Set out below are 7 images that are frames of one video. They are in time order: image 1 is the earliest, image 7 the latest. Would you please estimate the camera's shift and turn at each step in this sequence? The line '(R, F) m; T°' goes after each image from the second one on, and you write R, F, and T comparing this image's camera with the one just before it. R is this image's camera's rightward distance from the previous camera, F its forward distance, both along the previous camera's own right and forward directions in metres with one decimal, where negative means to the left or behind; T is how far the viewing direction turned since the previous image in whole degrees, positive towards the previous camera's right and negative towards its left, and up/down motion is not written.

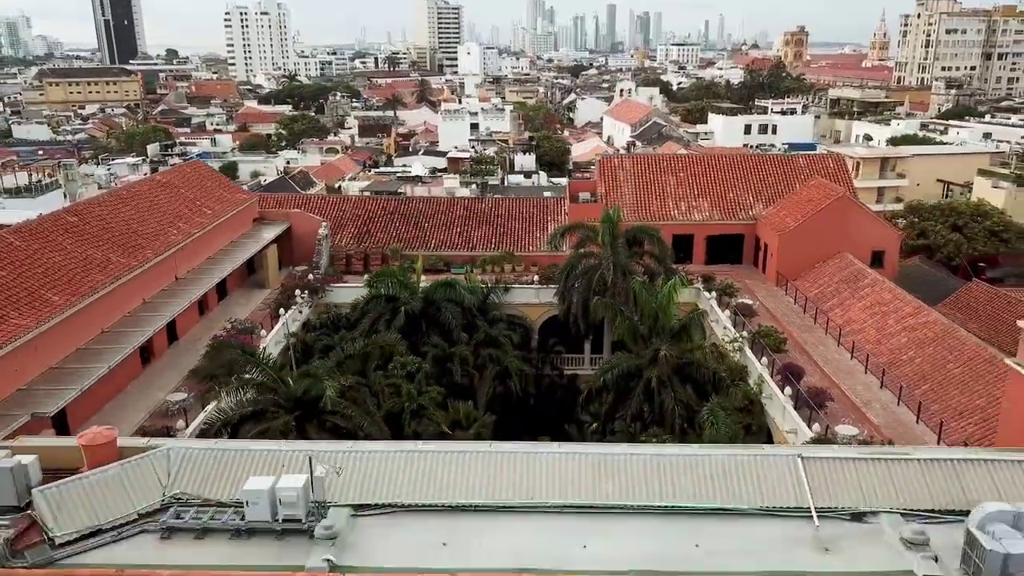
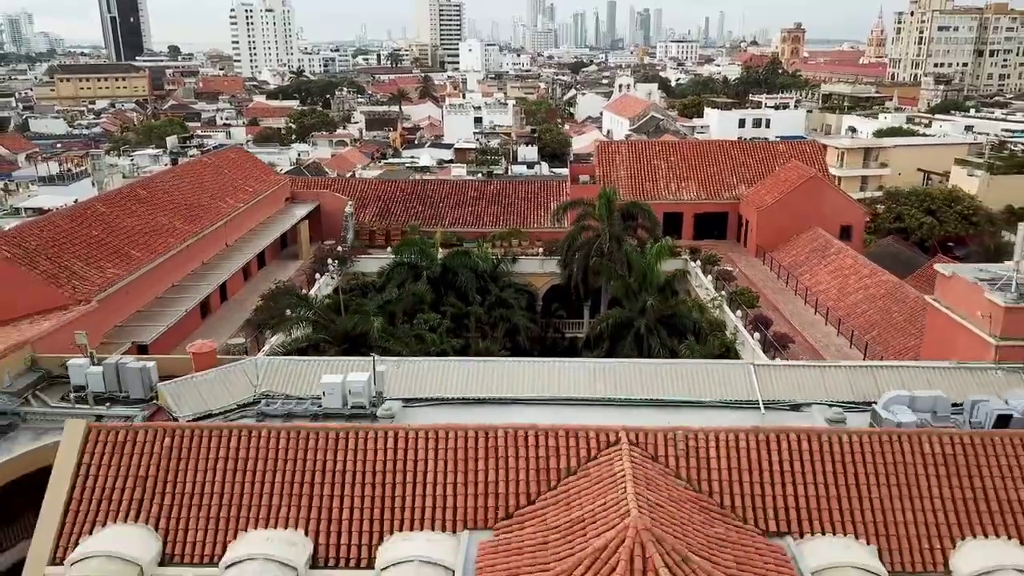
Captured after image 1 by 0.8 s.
(-0.3, -4.2) m; 0°
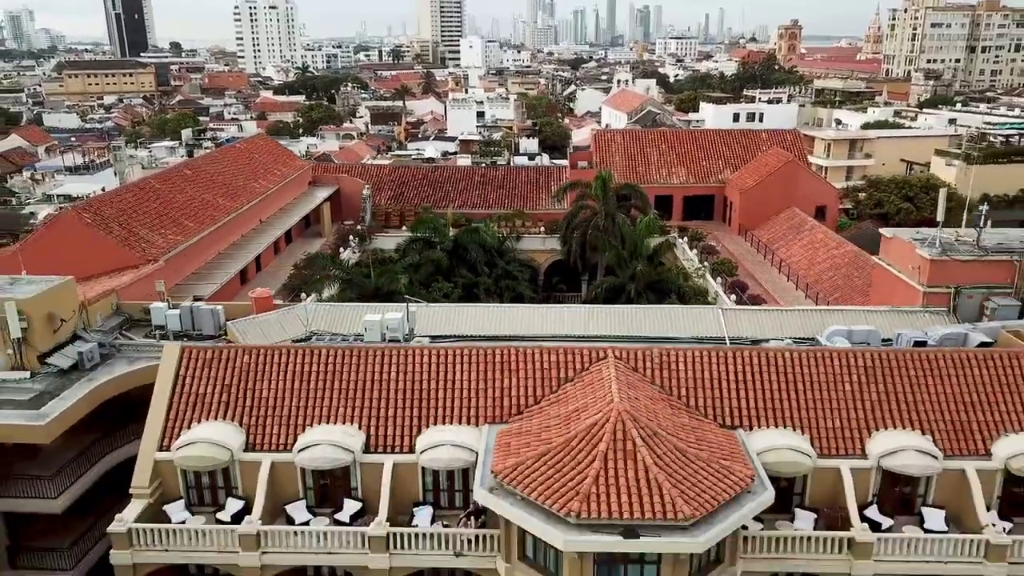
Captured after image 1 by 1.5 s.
(-0.2, -3.8) m; 0°
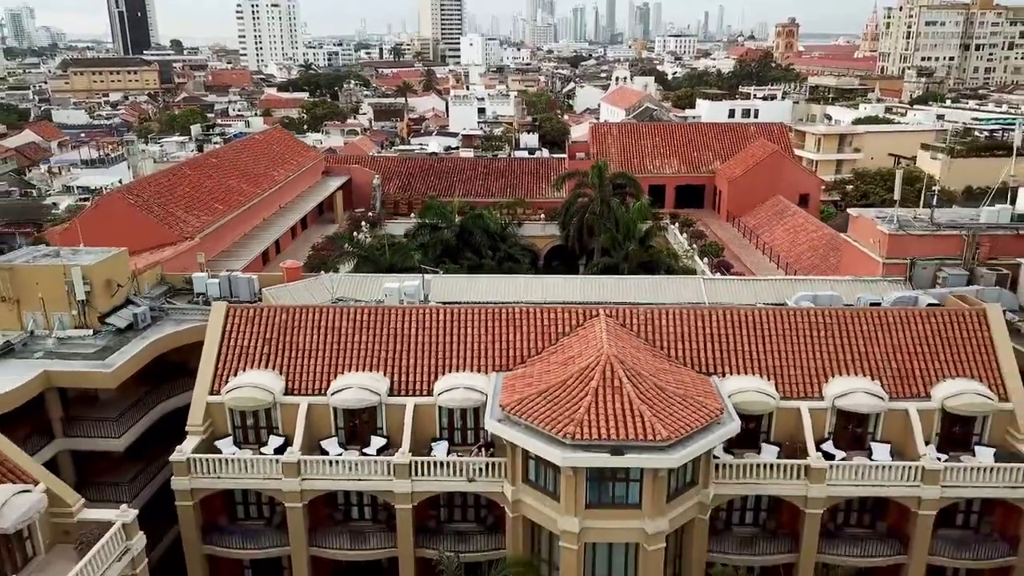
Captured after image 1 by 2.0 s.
(-0.1, -2.7) m; 0°
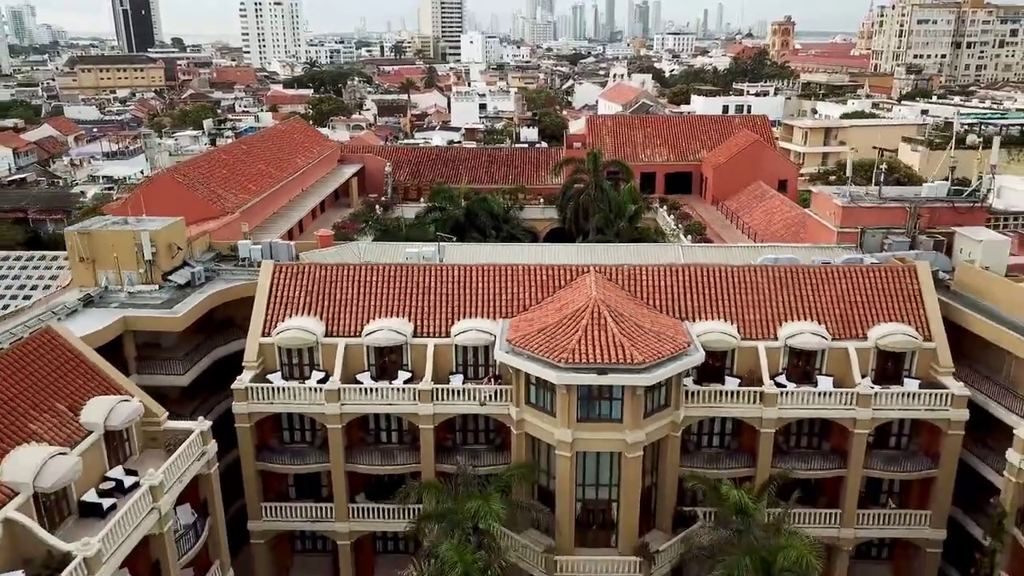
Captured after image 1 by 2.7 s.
(-0.1, -3.9) m; 0°
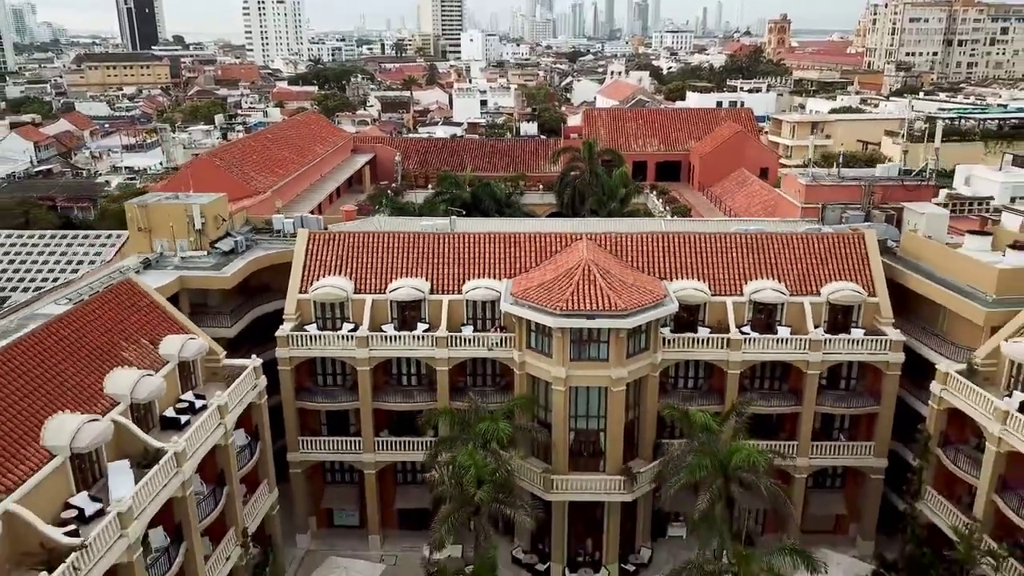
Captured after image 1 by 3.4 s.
(-0.1, -3.9) m; 0°
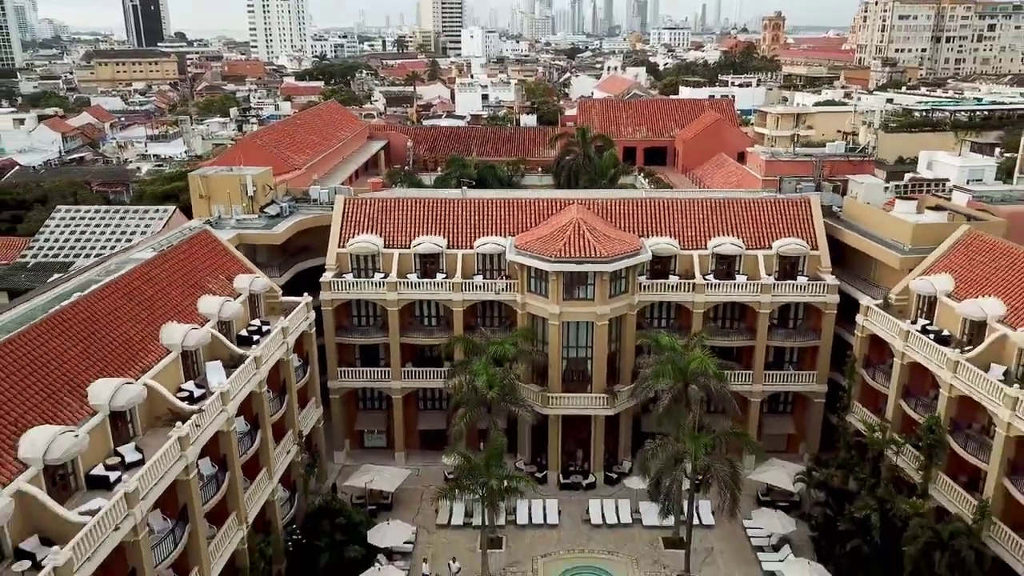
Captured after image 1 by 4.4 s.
(-0.2, -5.7) m; 0°
